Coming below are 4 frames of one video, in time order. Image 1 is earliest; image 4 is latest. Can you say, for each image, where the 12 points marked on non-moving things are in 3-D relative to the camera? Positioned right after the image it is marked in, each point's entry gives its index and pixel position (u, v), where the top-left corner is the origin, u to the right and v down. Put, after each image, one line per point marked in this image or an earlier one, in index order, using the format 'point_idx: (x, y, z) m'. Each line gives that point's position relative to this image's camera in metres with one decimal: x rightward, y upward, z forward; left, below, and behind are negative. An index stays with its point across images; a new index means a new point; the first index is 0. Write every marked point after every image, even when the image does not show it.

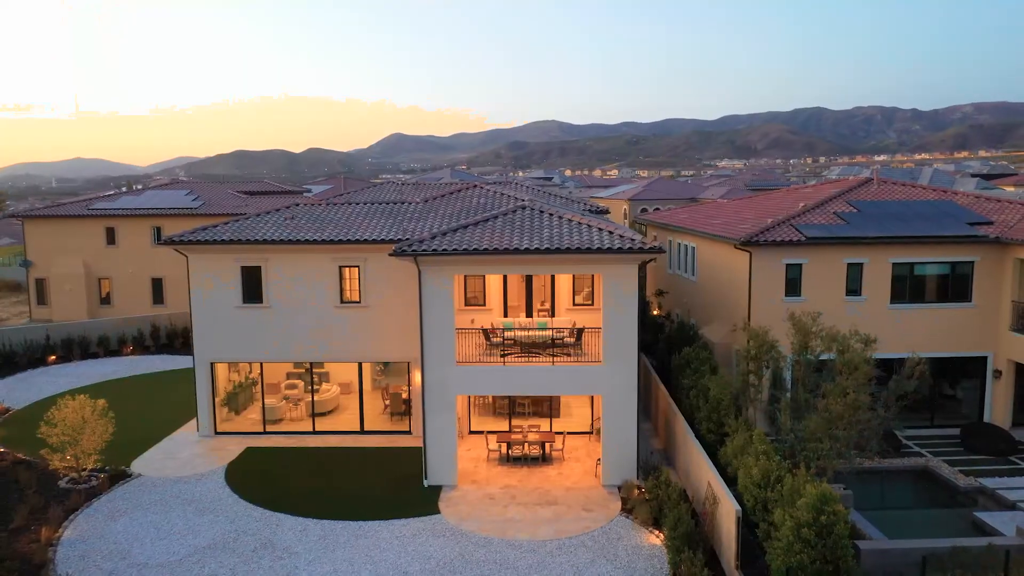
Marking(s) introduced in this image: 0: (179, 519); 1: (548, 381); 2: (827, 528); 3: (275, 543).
0: (-6.0, -4.2, +15.3) m
1: (+0.7, -1.8, +16.9) m
2: (+4.1, -3.1, +11.0) m
3: (-4.0, -4.3, +14.4) m
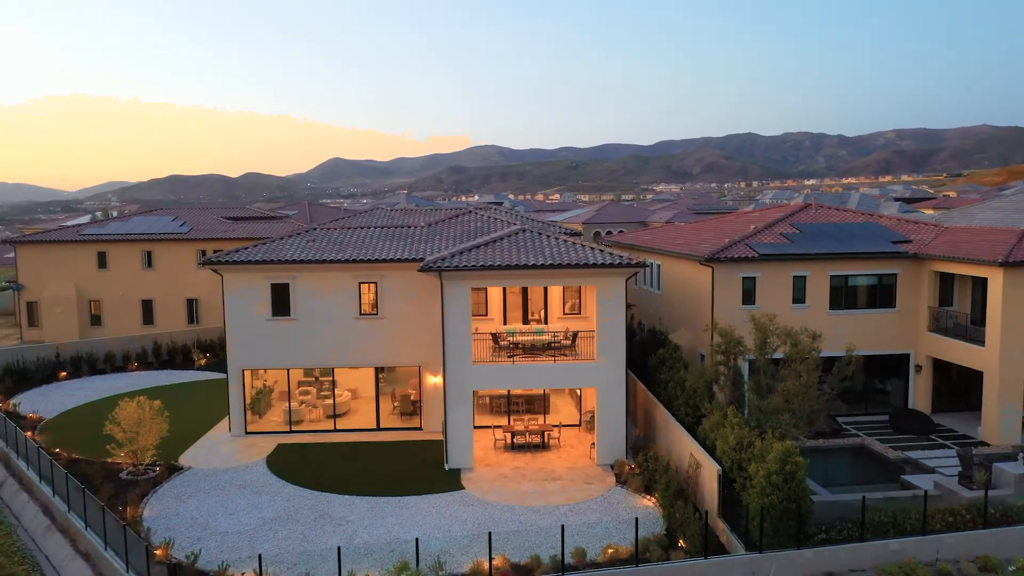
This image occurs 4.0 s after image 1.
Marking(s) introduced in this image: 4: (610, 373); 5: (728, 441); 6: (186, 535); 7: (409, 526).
0: (-5.7, -4.5, +17.8) m
1: (+0.9, -2.1, +19.9) m
2: (+4.7, -3.2, +14.2) m
3: (-3.6, -4.5, +17.0) m
4: (+2.3, -2.0, +19.9) m
5: (+4.1, -2.9, +16.0) m
6: (-6.1, -4.6, +15.8) m
7: (-1.9, -4.5, +16.0) m
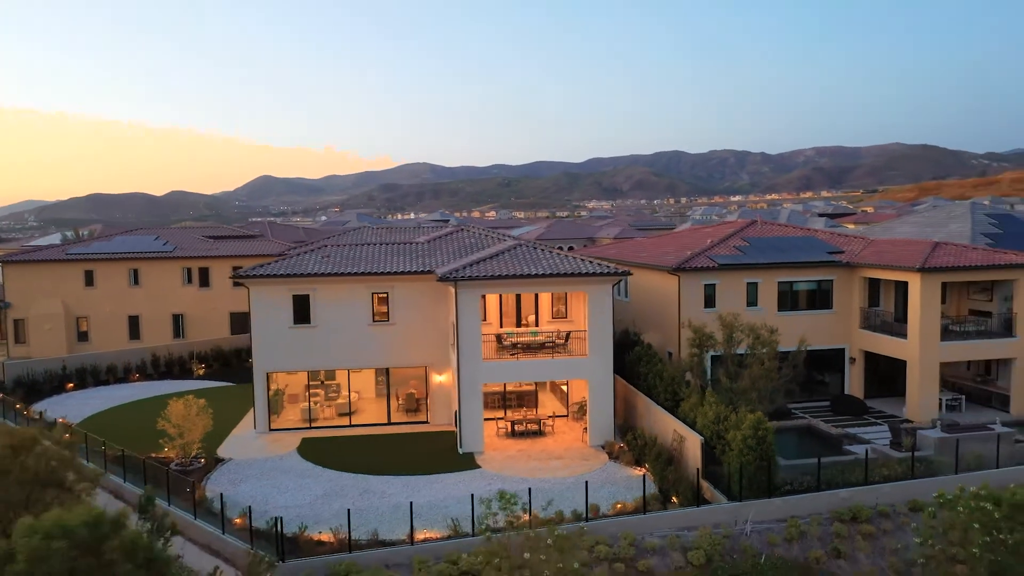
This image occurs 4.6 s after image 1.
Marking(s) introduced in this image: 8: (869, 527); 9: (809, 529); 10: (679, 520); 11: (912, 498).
0: (-5.4, -4.7, +20.4) m
1: (+1.0, -2.3, +23.1) m
2: (+5.2, -3.2, +17.7) m
3: (-3.3, -4.7, +19.8) m
4: (+2.4, -2.2, +23.2) m
5: (+4.5, -3.0, +19.4) m
6: (-5.6, -4.8, +18.4) m
7: (-1.5, -4.6, +18.9) m
8: (+7.2, -4.9, +17.1) m
9: (+6.0, -4.9, +17.0) m
10: (+3.4, -4.7, +17.0) m
11: (+8.8, -4.6, +18.5) m
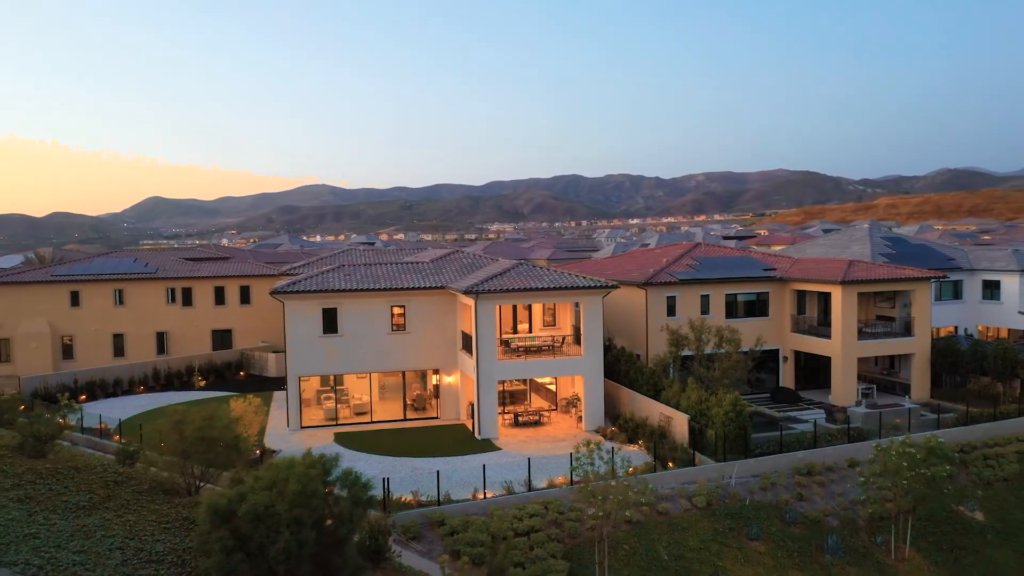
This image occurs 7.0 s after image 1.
0: (-4.7, -5.0, +24.1) m
1: (+1.2, -2.6, +27.6) m
2: (+6.1, -3.4, +22.7) m
3: (-2.6, -5.0, +23.7) m
4: (+2.6, -2.5, +27.8) m
5: (+5.1, -3.2, +24.3) m
6: (-4.8, -5.1, +22.1) m
7: (-0.7, -4.9, +23.1) m
8: (+8.2, -5.0, +22.3) m
9: (+6.9, -5.0, +22.0) m
10: (+4.4, -4.9, +21.7) m
11: (+9.5, -4.8, +23.8) m
